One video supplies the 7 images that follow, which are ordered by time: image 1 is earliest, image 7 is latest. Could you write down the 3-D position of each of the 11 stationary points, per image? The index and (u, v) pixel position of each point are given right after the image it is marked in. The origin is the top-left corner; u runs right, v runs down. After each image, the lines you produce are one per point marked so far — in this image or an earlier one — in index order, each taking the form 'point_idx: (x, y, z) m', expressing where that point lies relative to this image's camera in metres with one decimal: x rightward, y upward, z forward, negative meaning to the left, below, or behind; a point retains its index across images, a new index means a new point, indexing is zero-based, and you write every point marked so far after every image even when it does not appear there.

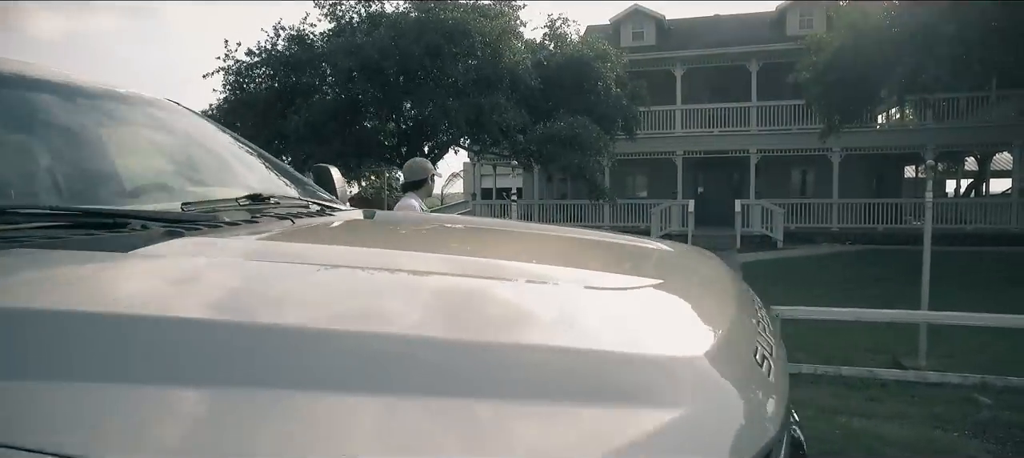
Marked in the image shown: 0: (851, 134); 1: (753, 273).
0: (+9.3, +2.6, +19.1) m
1: (+4.8, -0.9, +13.6) m
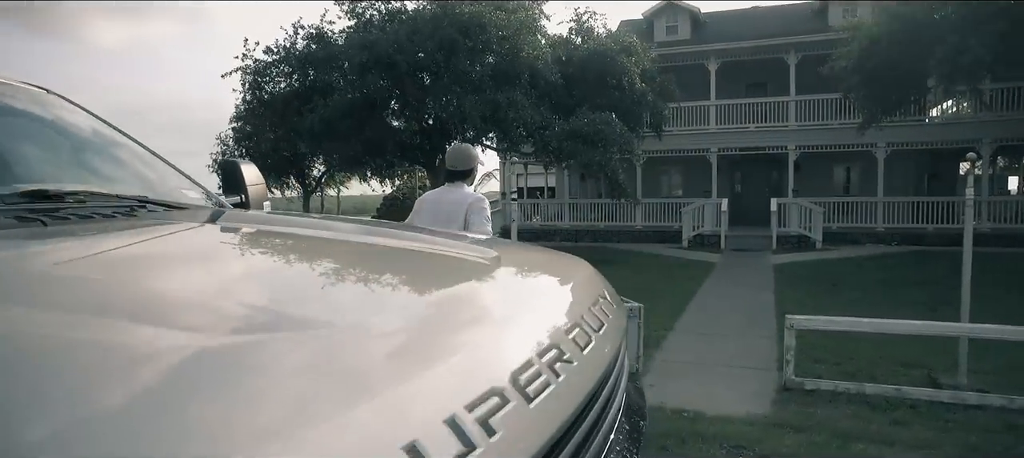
0: (+10.0, +2.6, +18.0) m
1: (+5.1, -0.9, +12.9) m
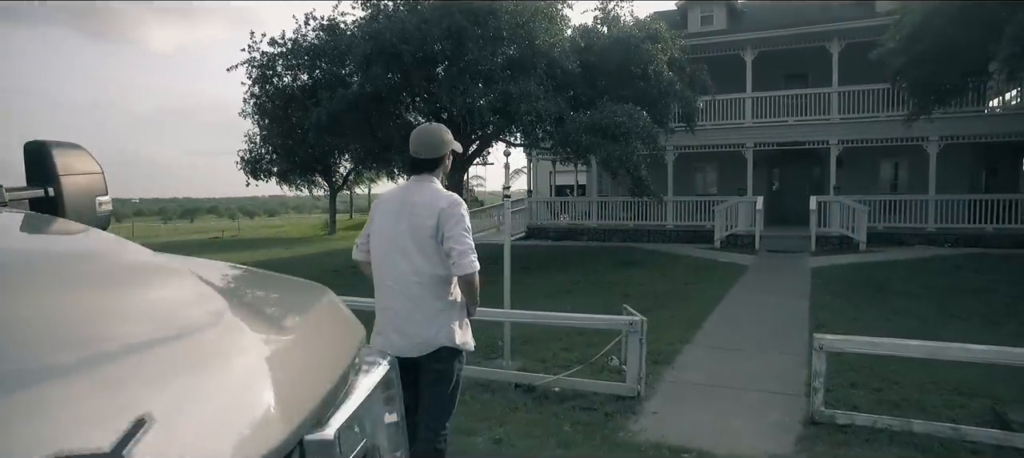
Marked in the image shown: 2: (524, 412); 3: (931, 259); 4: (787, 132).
0: (+10.5, +2.6, +16.6) m
1: (+5.3, -0.9, +11.8) m
2: (+0.1, -1.3, +5.1) m
3: (+8.5, -0.6, +14.2) m
4: (+7.3, +2.6, +18.5) m
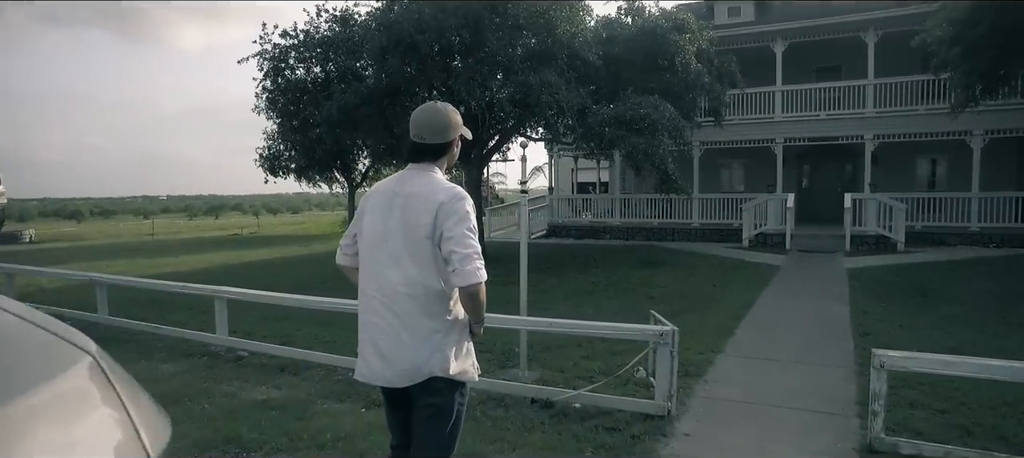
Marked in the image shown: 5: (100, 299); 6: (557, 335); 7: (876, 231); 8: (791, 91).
0: (+10.9, +2.6, +15.8) m
1: (+5.6, -0.9, +11.1) m
2: (+0.2, -1.3, +4.5) m
3: (+8.9, -0.6, +13.4) m
4: (+7.8, +2.6, +17.7) m
5: (-5.2, -0.9, +8.7) m
6: (+0.5, -1.1, +7.2) m
7: (+8.2, 0.0, +15.6) m
8: (+7.2, +3.6, +18.0) m
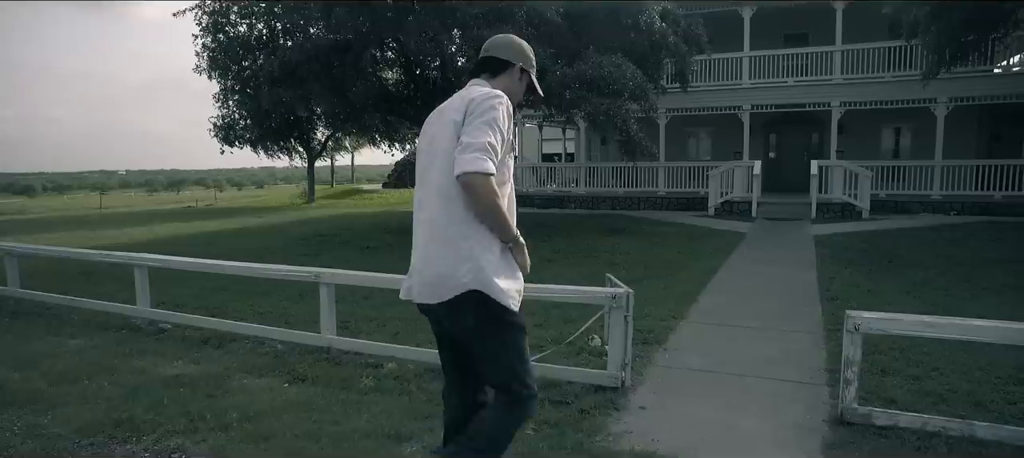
0: (+10.1, +3.3, +15.6) m
1: (+5.0, -0.3, +10.8) m
2: (-0.2, -1.0, +4.0) m
3: (+8.2, 0.0, +13.3) m
4: (+6.9, +3.4, +17.4) m
5: (-5.7, -0.5, +8.0) m
6: (0.0, -0.7, +6.7) m
7: (+7.3, +0.7, +15.4) m
8: (+6.2, +4.4, +17.6) m
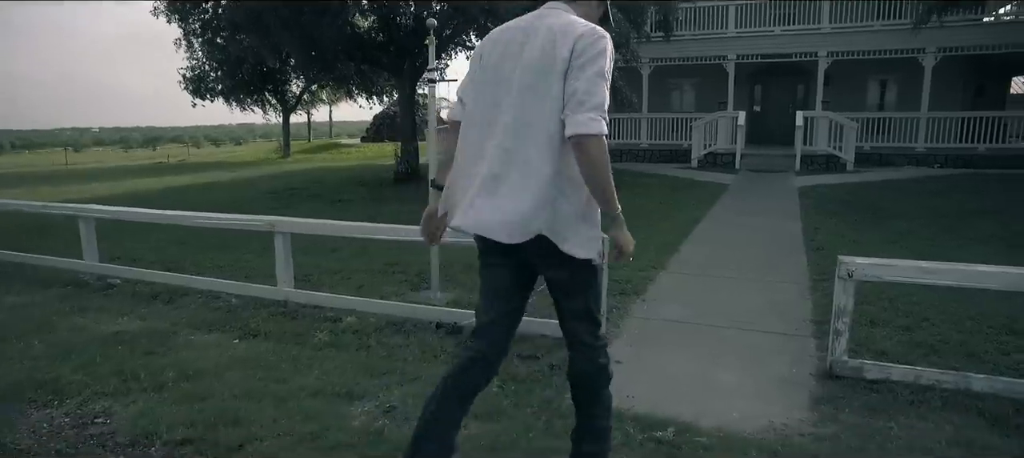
0: (+9.6, +4.4, +15.2) m
1: (+4.6, +0.4, +10.6) m
2: (-0.4, -0.7, +3.7) m
3: (+7.8, +0.9, +13.1) m
4: (+6.4, +4.5, +17.0) m
5: (-6.0, +0.1, +7.5) m
6: (-0.3, -0.2, +6.4) m
7: (+6.8, +1.7, +15.2) m
8: (+5.7, +5.5, +17.1) m
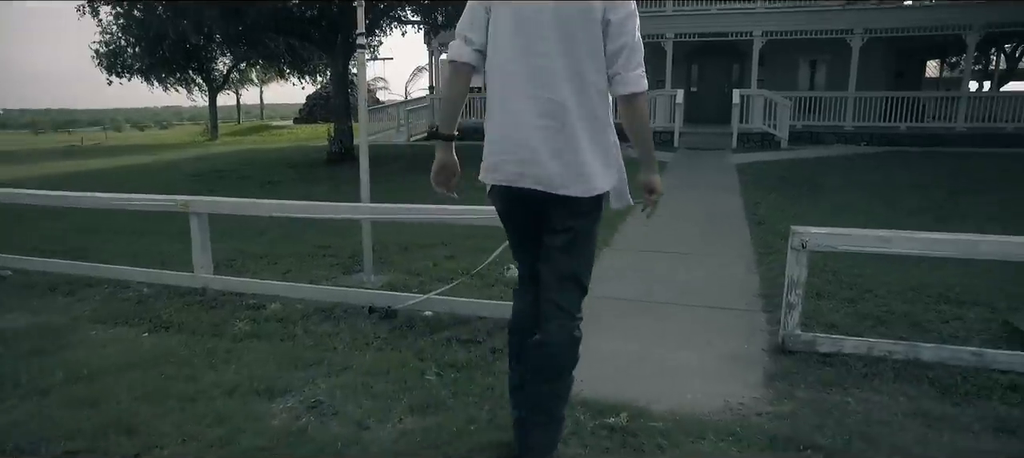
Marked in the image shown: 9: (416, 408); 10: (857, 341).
0: (+8.2, +4.9, +15.6) m
1: (+3.7, +0.8, +10.6) m
2: (-0.7, -0.6, +3.4) m
3: (+6.6, +1.4, +13.4) m
4: (+4.8, +5.1, +17.1) m
5: (-6.6, +0.2, +6.7) m
6: (-0.8, -0.1, +6.0) m
7: (+5.5, +2.2, +15.4) m
8: (+4.2, +6.1, +17.1) m
9: (-0.4, -0.7, +2.8) m
10: (+1.7, -0.5, +3.4) m
